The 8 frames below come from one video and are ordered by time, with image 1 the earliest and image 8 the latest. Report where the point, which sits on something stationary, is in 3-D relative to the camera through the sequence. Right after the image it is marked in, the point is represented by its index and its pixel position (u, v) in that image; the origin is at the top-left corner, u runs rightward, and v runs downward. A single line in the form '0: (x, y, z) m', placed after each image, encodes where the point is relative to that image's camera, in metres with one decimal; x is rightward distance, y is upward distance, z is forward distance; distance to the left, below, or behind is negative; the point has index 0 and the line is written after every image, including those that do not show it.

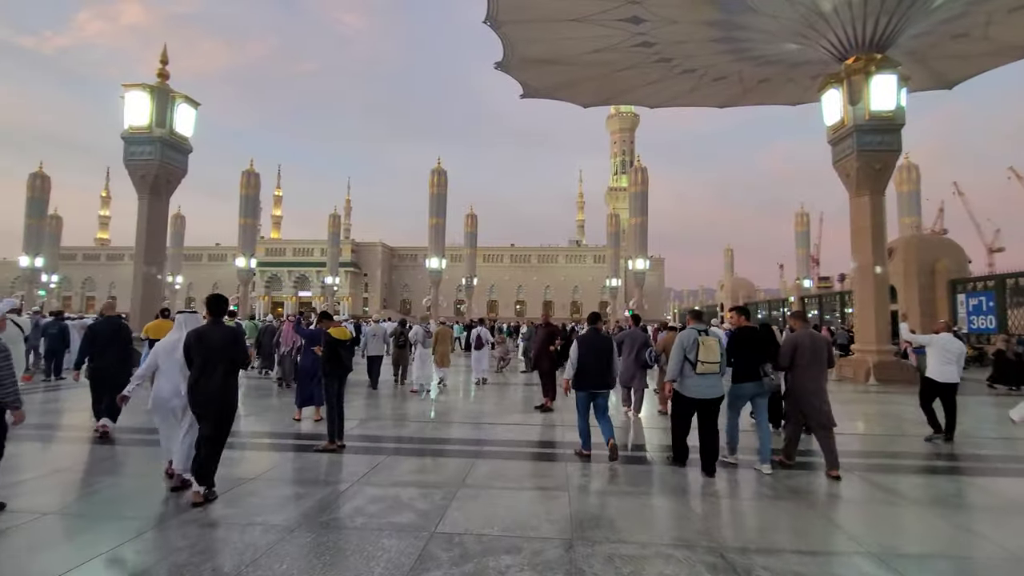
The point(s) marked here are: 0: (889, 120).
0: (+9.6, +4.3, +12.6) m
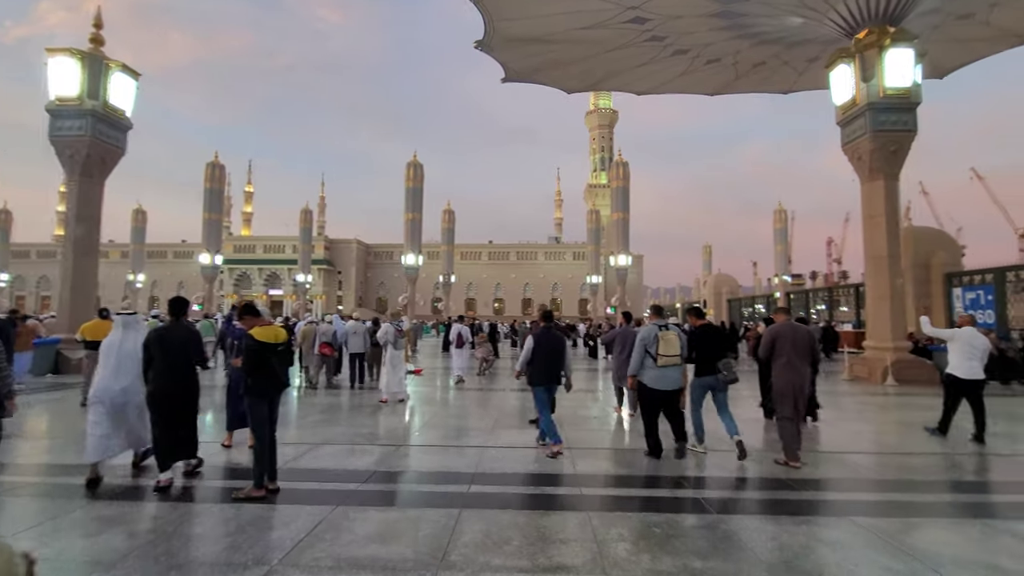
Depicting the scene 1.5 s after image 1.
0: (+9.2, +4.5, +11.7) m
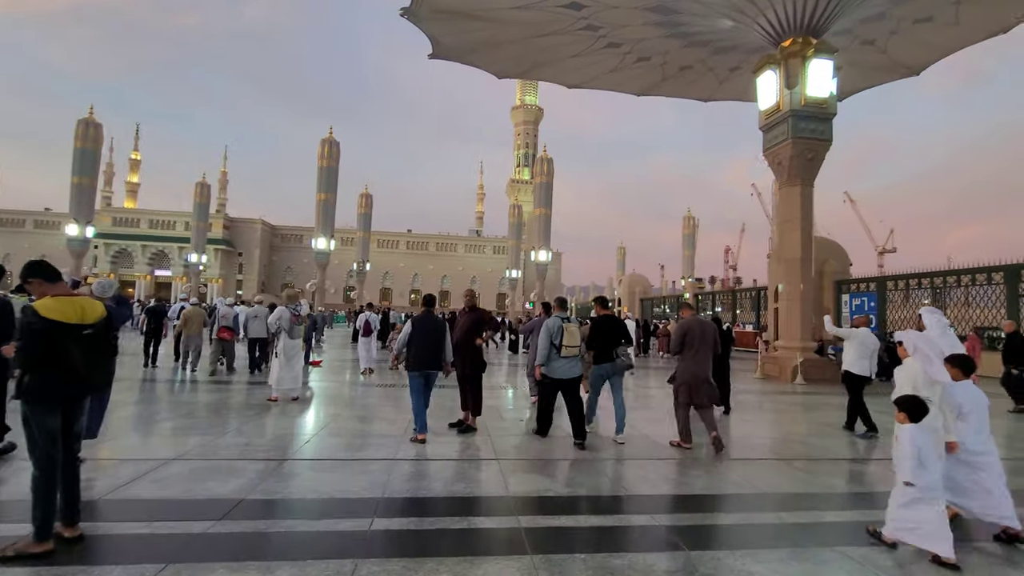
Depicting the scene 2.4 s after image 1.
0: (+7.6, +4.4, +12.1) m
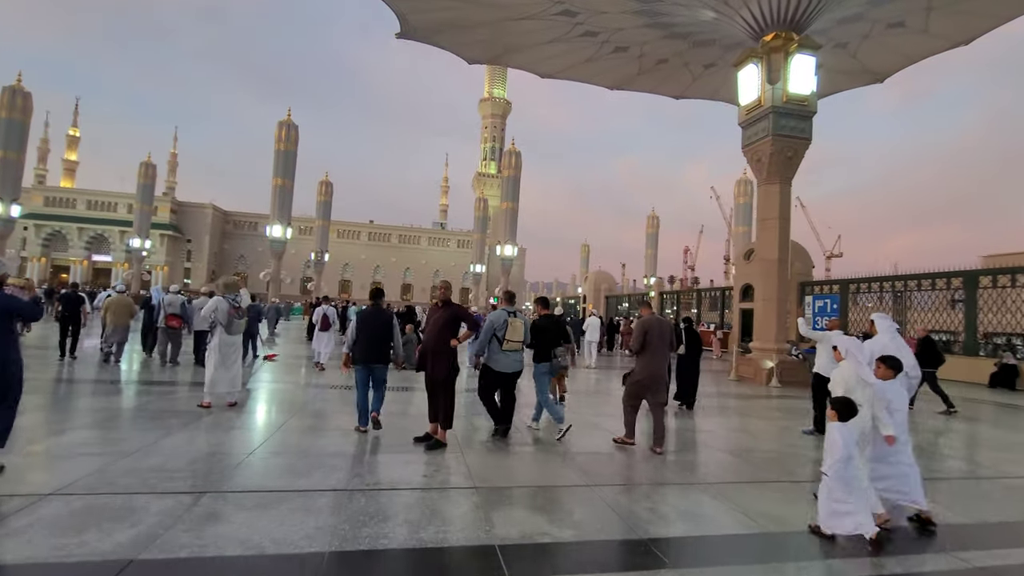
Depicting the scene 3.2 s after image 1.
0: (+7.0, +4.4, +11.9) m
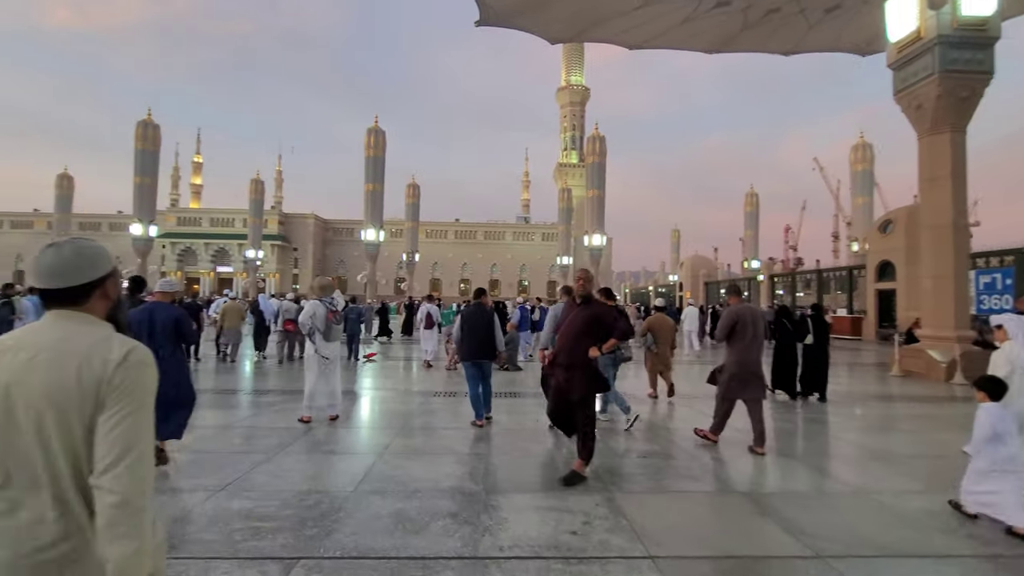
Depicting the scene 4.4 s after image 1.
0: (+9.0, +4.9, +9.4) m
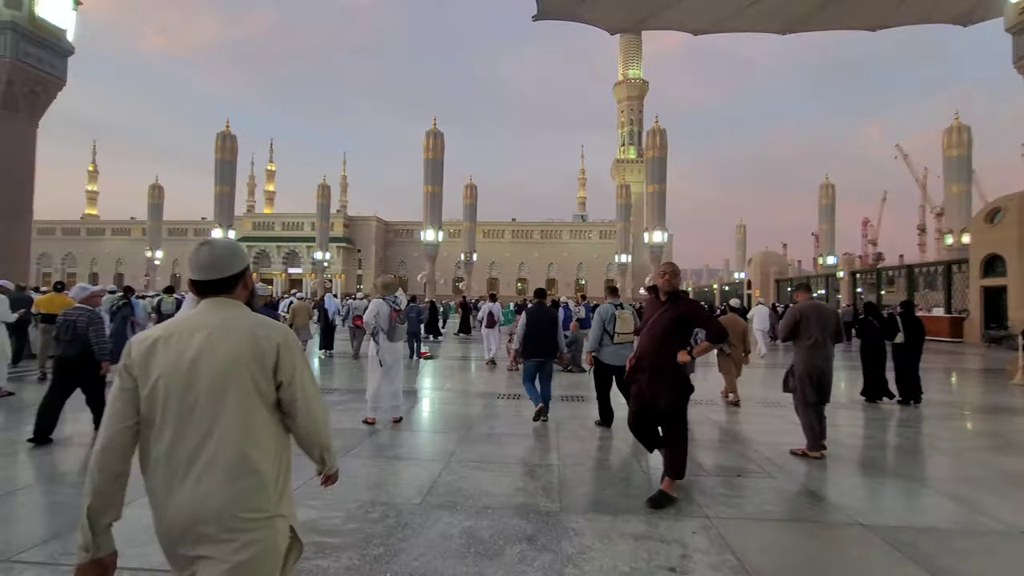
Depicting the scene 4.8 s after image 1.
0: (+10.0, +5.0, +8.0) m
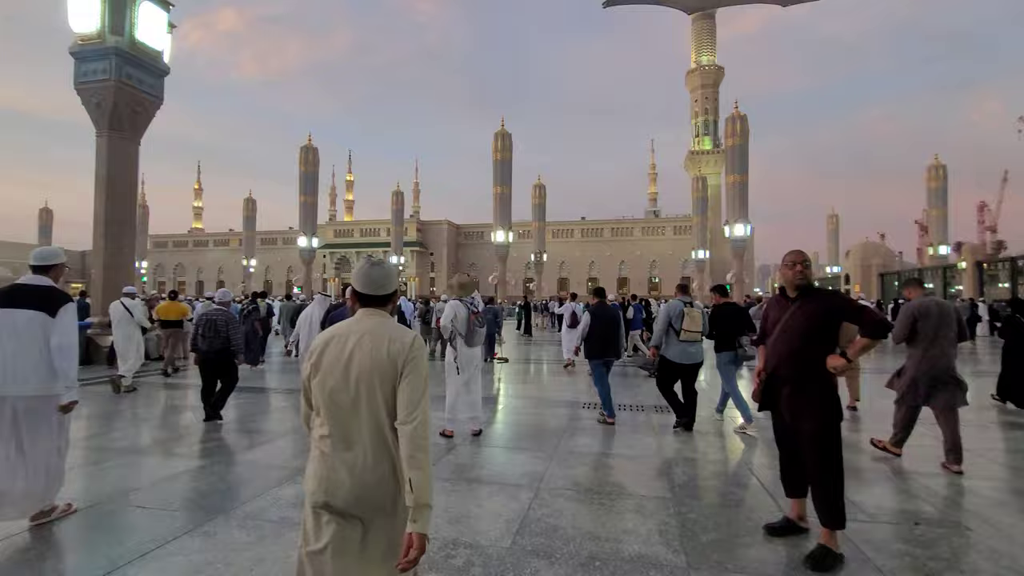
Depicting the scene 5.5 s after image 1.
0: (+11.1, +5.2, +6.0) m
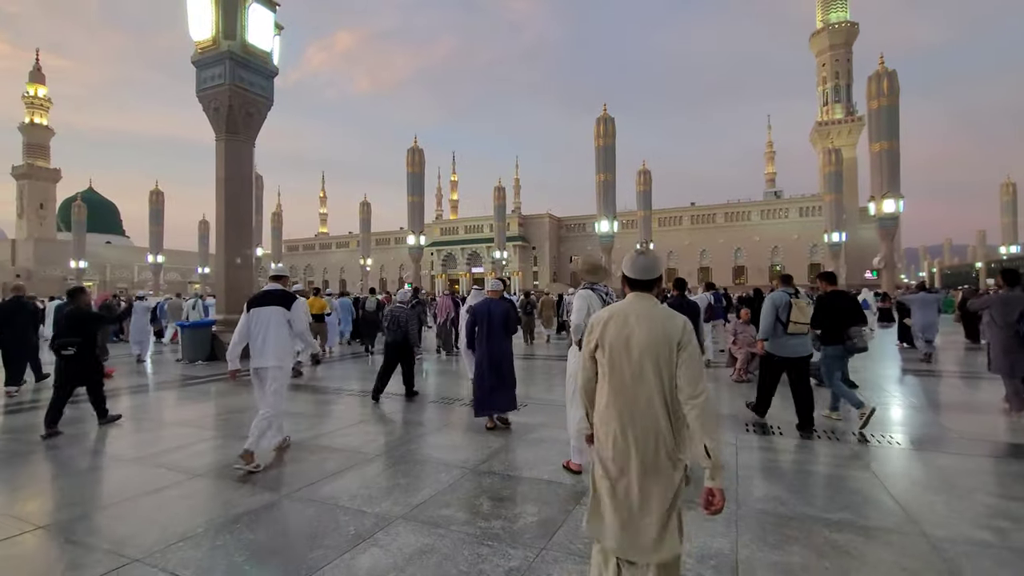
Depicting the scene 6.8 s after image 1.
0: (+12.0, +5.5, +2.5) m
